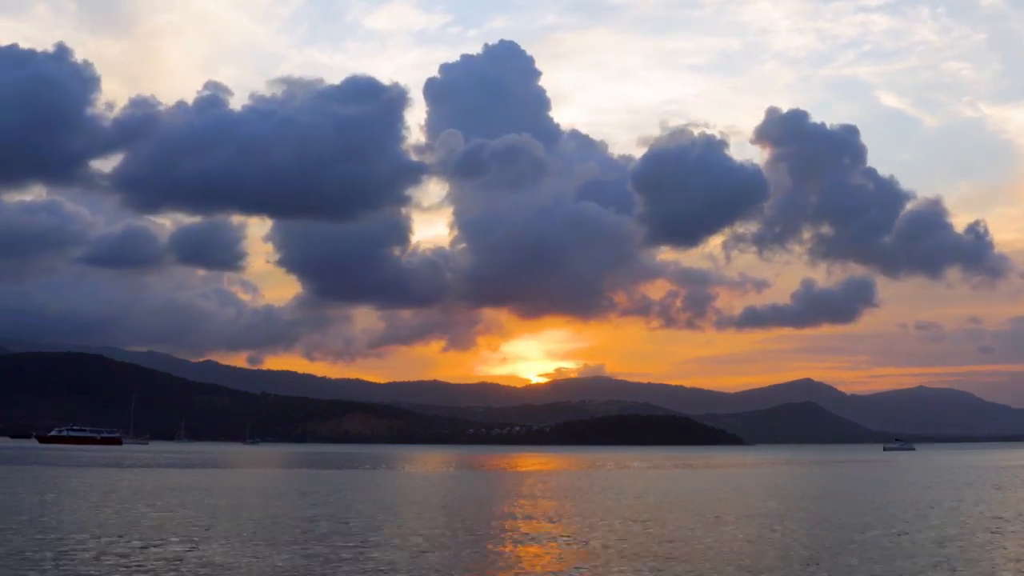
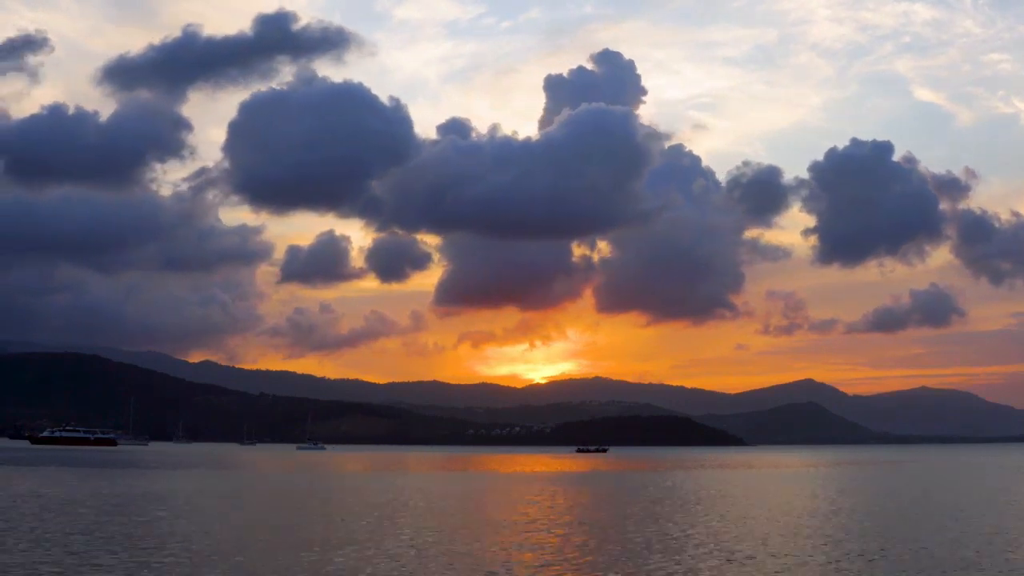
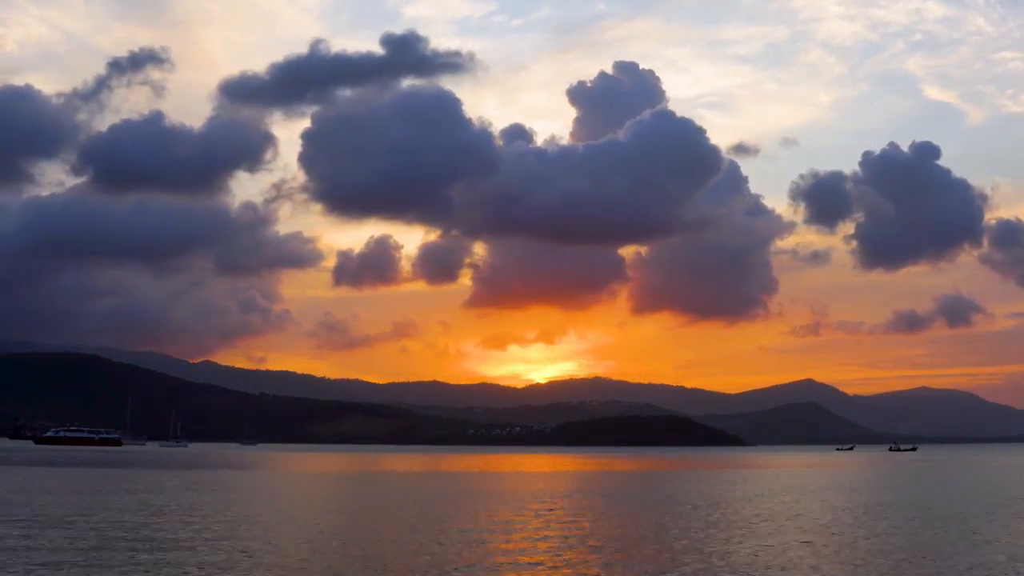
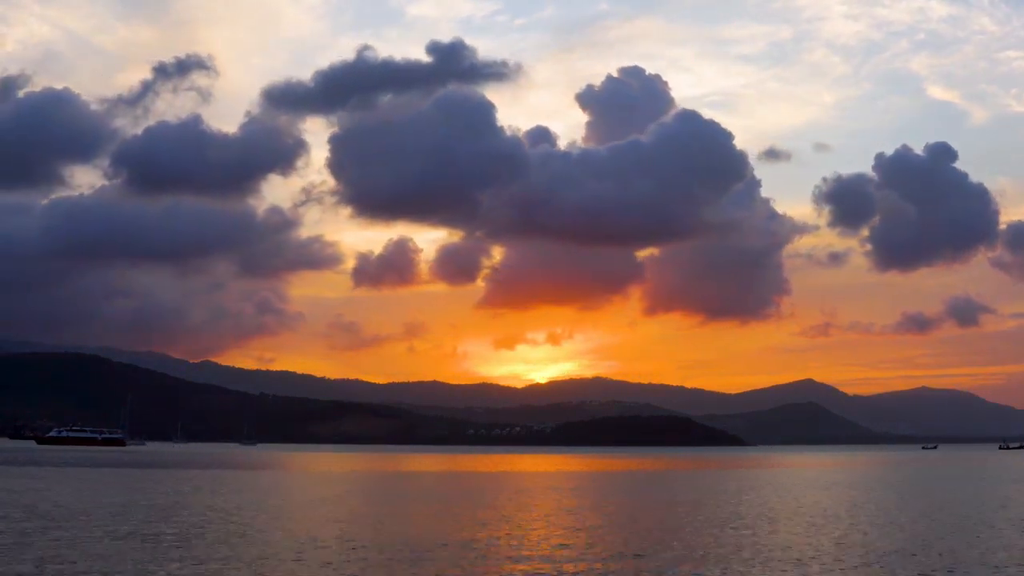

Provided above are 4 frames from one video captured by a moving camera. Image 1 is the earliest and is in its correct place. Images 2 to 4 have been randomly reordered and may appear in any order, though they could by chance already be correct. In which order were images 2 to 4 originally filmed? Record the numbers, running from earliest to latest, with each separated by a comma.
2, 3, 4
